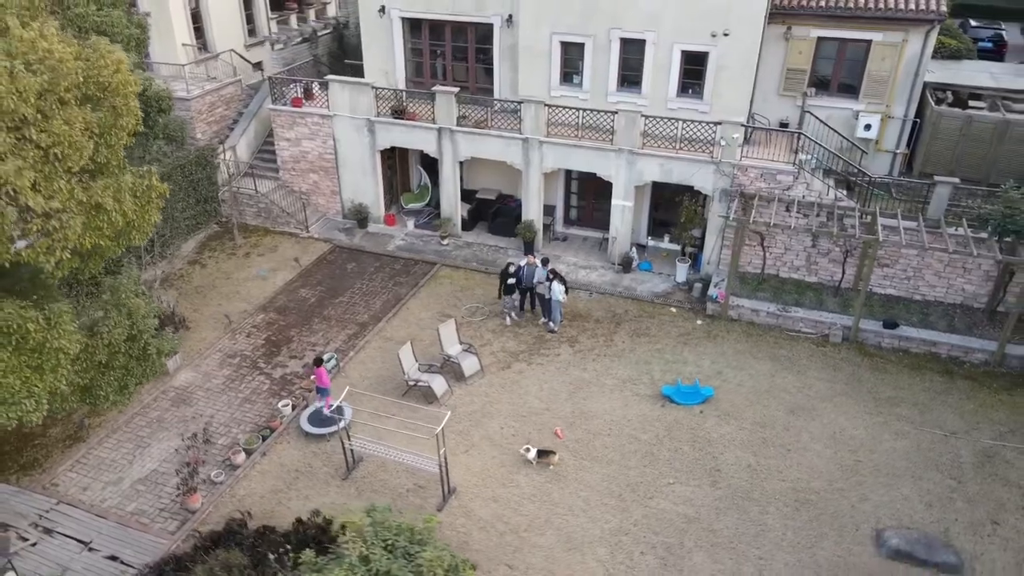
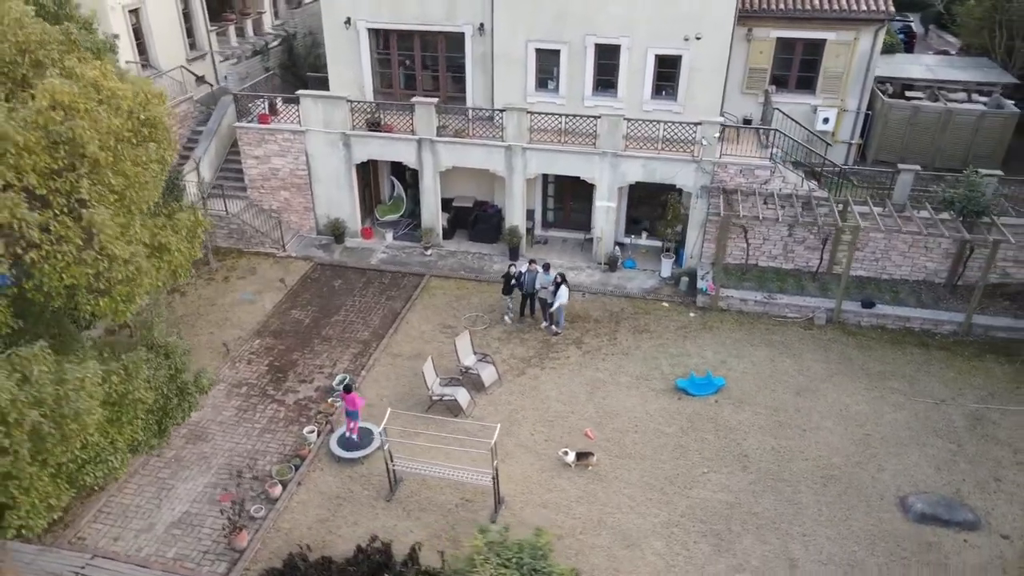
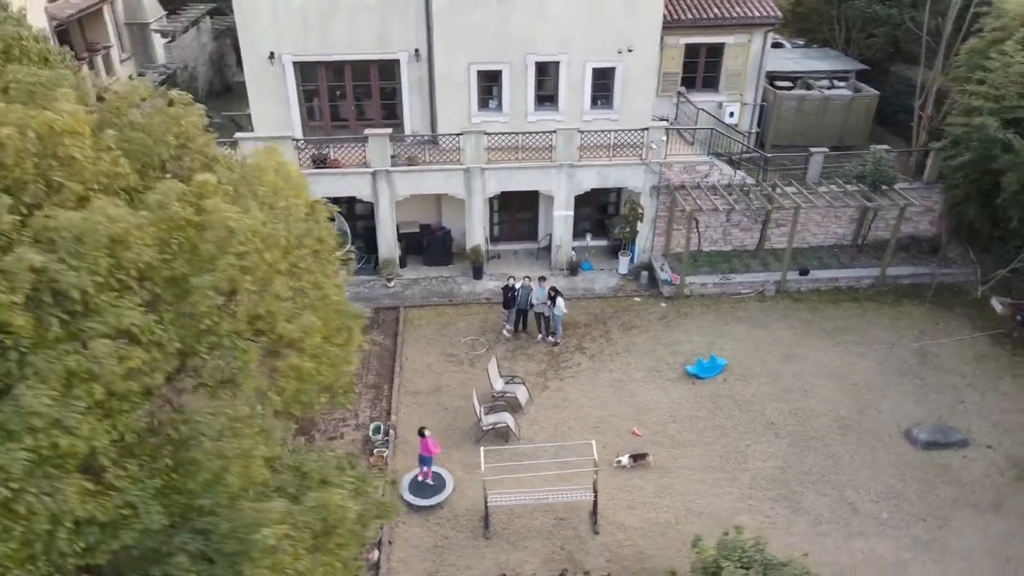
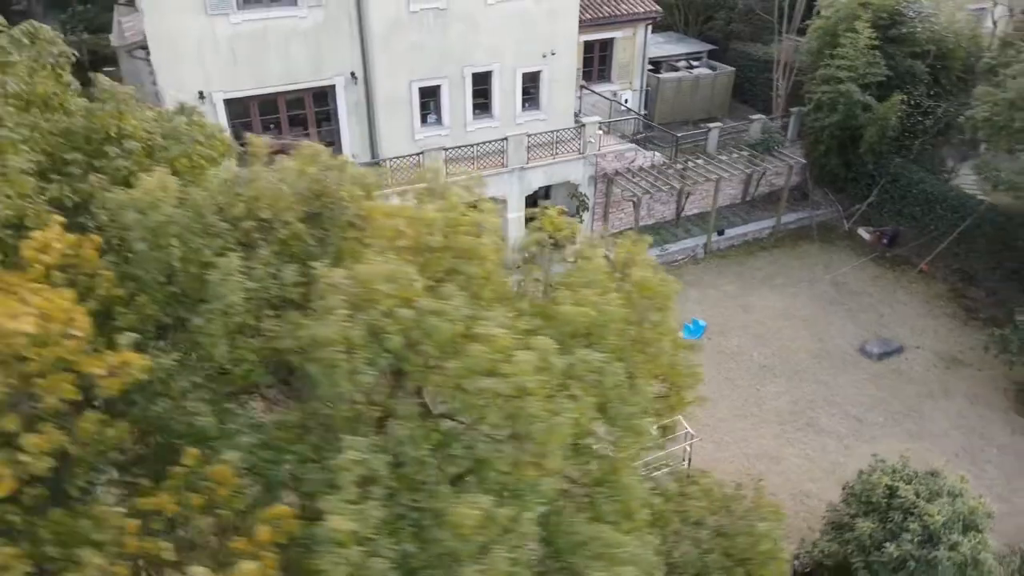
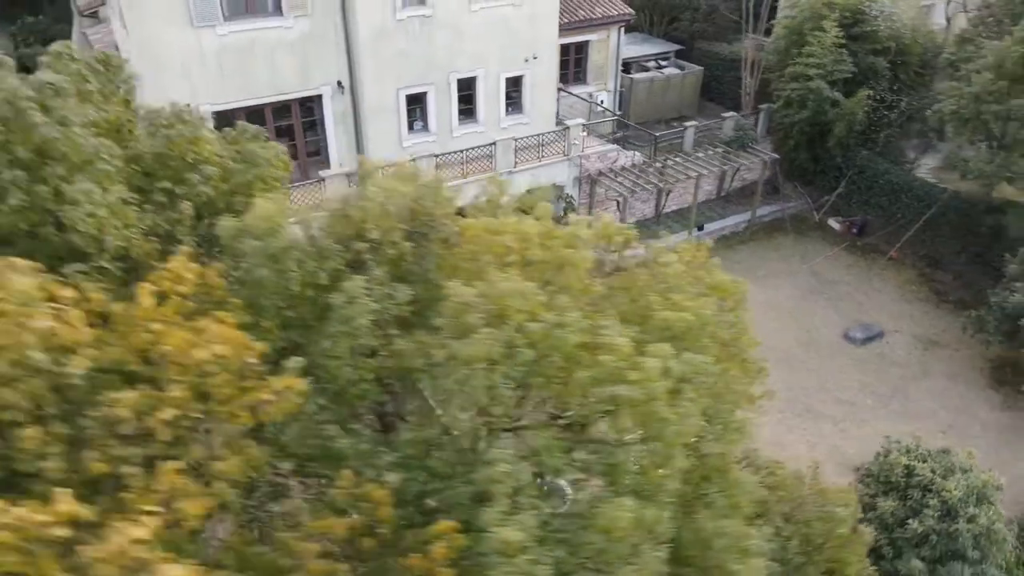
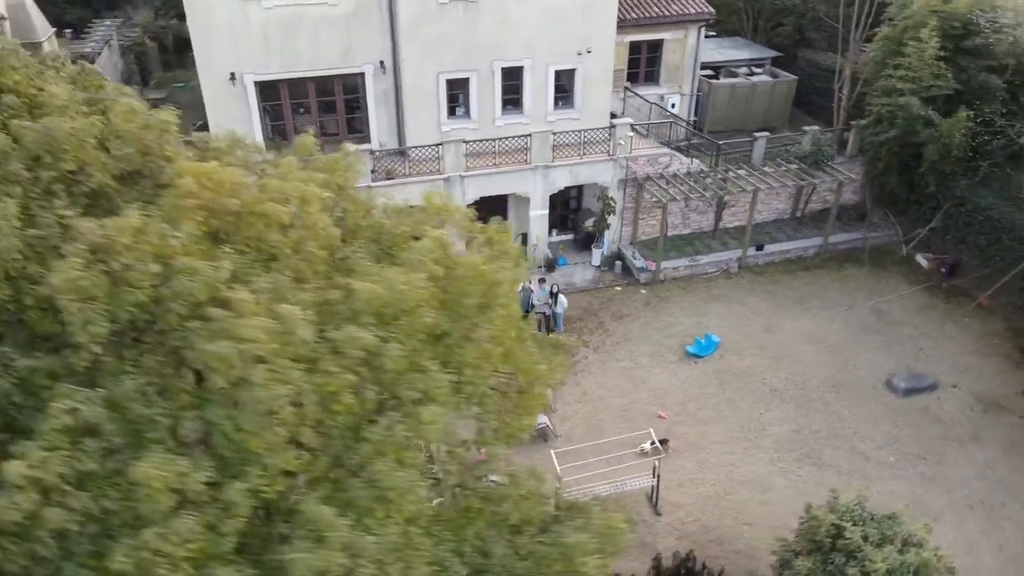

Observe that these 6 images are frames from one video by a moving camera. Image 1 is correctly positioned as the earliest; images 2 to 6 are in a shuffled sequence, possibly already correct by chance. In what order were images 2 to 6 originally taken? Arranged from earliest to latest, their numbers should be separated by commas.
2, 3, 6, 4, 5
